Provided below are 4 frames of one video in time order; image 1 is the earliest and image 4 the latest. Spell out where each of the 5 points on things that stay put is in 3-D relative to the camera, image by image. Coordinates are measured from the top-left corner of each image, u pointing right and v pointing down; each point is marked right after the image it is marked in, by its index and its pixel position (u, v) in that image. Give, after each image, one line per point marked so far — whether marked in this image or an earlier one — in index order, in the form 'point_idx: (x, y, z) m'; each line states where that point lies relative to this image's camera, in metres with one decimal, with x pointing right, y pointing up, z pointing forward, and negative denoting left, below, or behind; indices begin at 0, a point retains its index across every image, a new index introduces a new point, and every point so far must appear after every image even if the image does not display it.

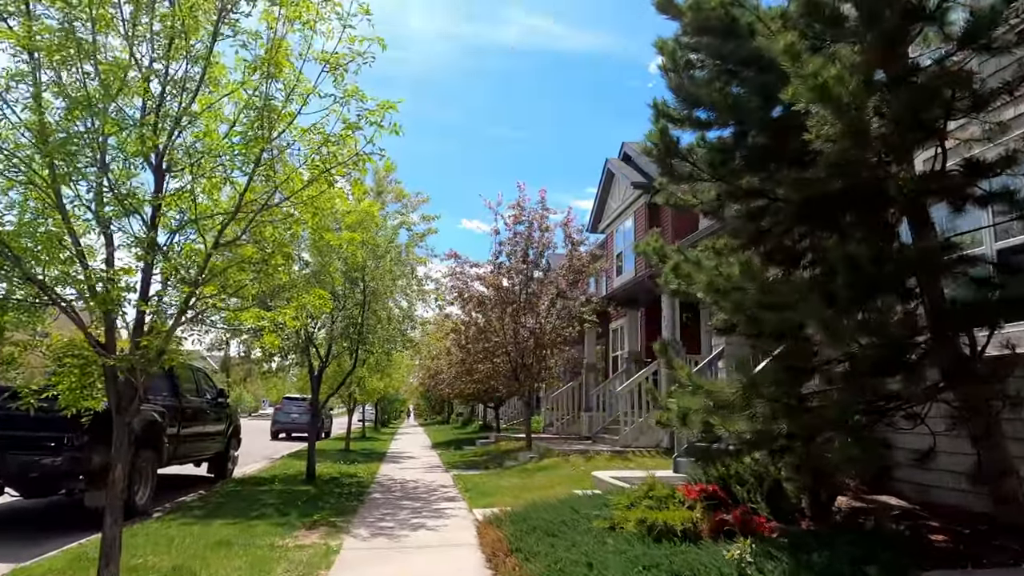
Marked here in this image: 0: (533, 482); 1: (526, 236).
0: (+0.3, -3.2, +11.6) m
1: (+0.4, +1.4, +19.0) m
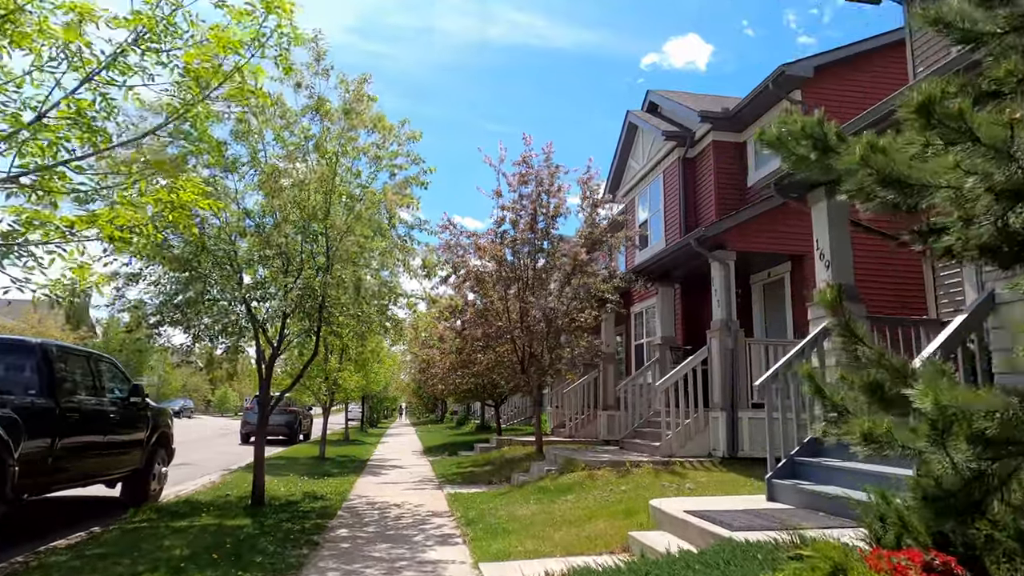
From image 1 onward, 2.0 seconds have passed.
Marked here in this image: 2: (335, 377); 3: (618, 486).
0: (+0.6, -2.7, +8.3) m
1: (+0.5, +2.0, +15.7) m
2: (-4.2, -2.1, +16.4) m
3: (+1.5, -2.7, +9.5) m
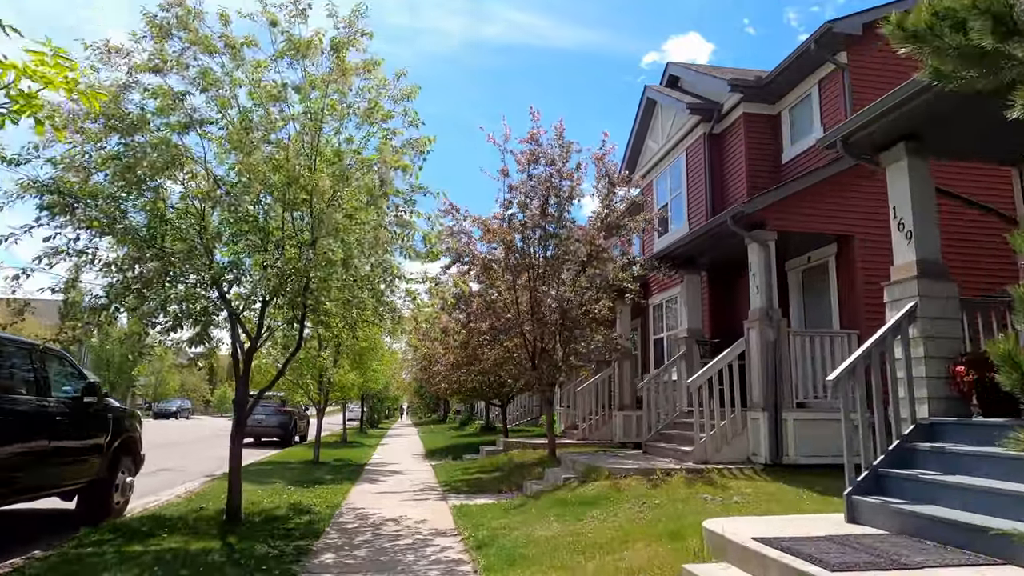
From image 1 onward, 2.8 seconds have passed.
0: (+0.8, -2.4, +7.0) m
1: (+0.7, +2.2, +14.3) m
2: (-4.0, -1.9, +15.1) m
3: (+1.6, -2.5, +8.2) m
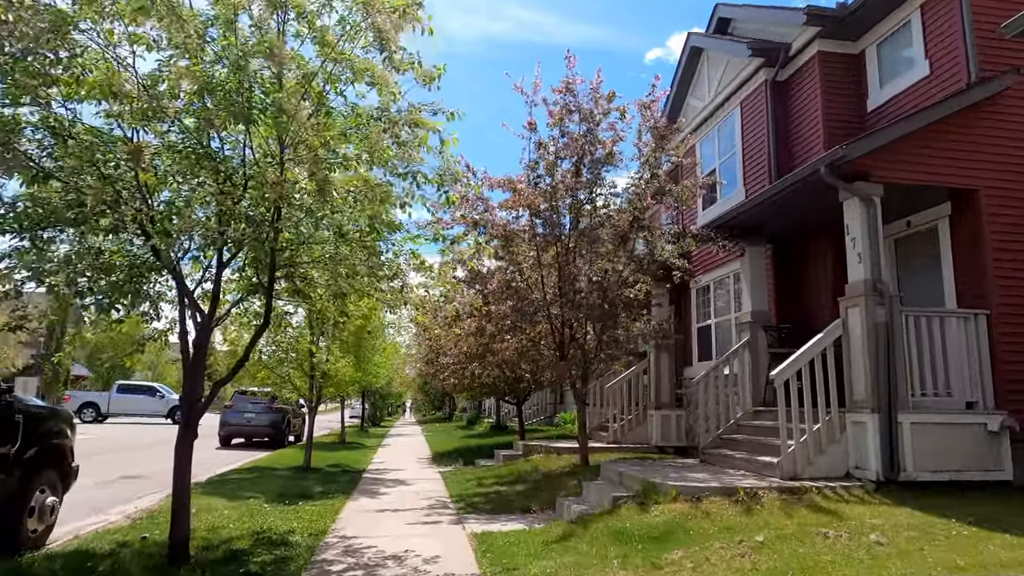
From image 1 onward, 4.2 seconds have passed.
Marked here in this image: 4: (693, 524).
0: (+1.1, -2.1, +4.8) m
1: (+1.1, +2.6, +12.1) m
2: (-3.5, -1.5, +12.9) m
3: (+2.0, -2.1, +5.9) m
4: (+1.7, -2.2, +6.4) m
